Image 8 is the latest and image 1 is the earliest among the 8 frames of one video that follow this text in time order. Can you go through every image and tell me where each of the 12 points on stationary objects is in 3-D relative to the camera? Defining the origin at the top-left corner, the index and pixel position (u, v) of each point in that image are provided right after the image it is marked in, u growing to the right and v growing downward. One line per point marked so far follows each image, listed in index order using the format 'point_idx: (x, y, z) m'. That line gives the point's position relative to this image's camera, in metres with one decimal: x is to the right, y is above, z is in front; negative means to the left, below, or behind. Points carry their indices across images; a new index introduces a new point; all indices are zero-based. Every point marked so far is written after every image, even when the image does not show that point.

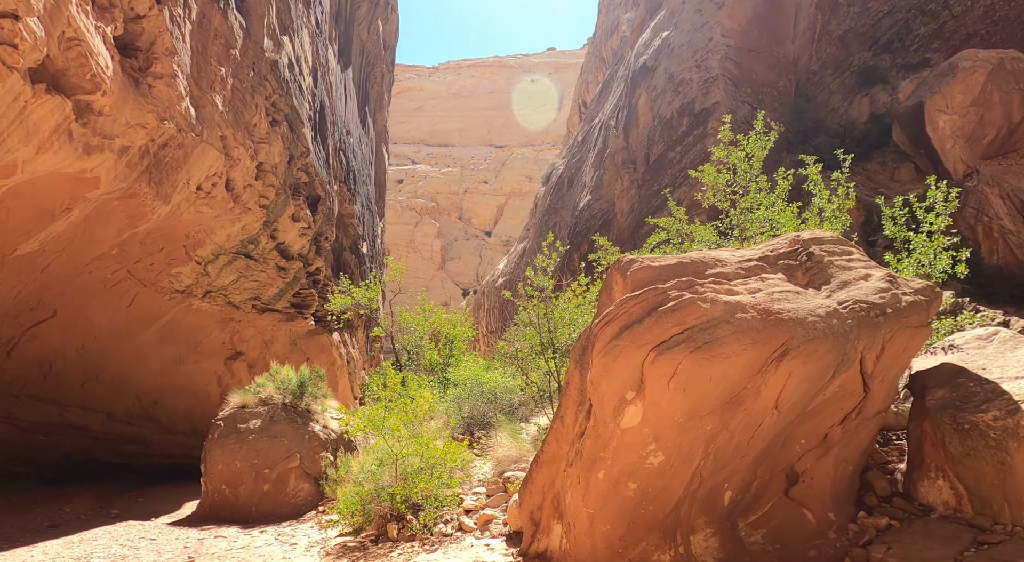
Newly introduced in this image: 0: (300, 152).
0: (-4.8, +2.9, +14.9) m
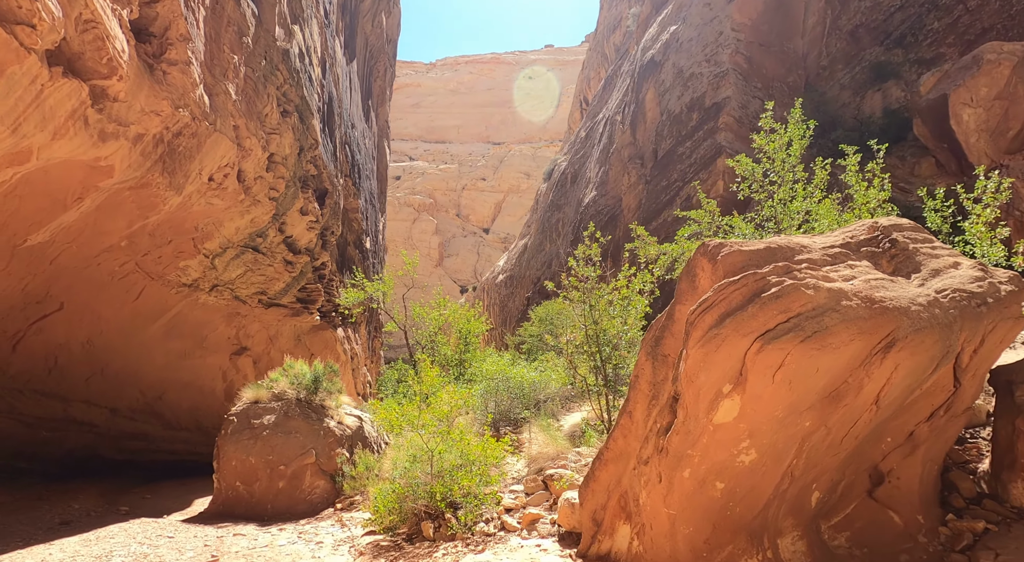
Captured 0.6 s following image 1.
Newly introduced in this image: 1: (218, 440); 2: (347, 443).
0: (-4.5, +3.1, +14.6) m
1: (-4.3, -2.3, +9.6) m
2: (-2.5, -2.5, +10.0) m
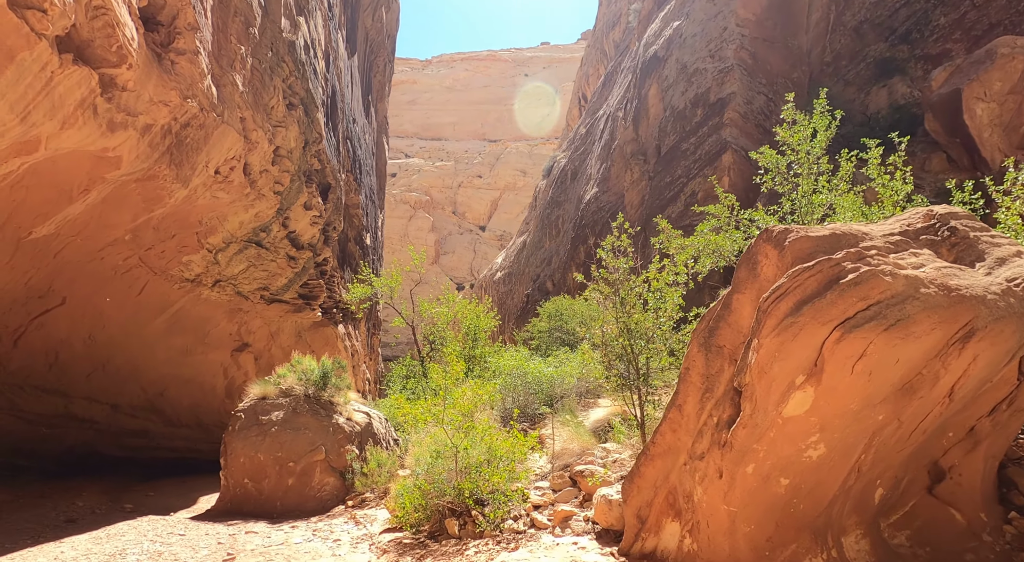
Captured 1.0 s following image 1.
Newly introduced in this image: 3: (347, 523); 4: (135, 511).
0: (-4.4, +3.2, +14.5) m
1: (-4.1, -2.2, +9.4) m
2: (-2.3, -2.4, +9.8) m
3: (-1.8, -2.8, +7.5) m
4: (-5.8, -3.5, +10.0) m
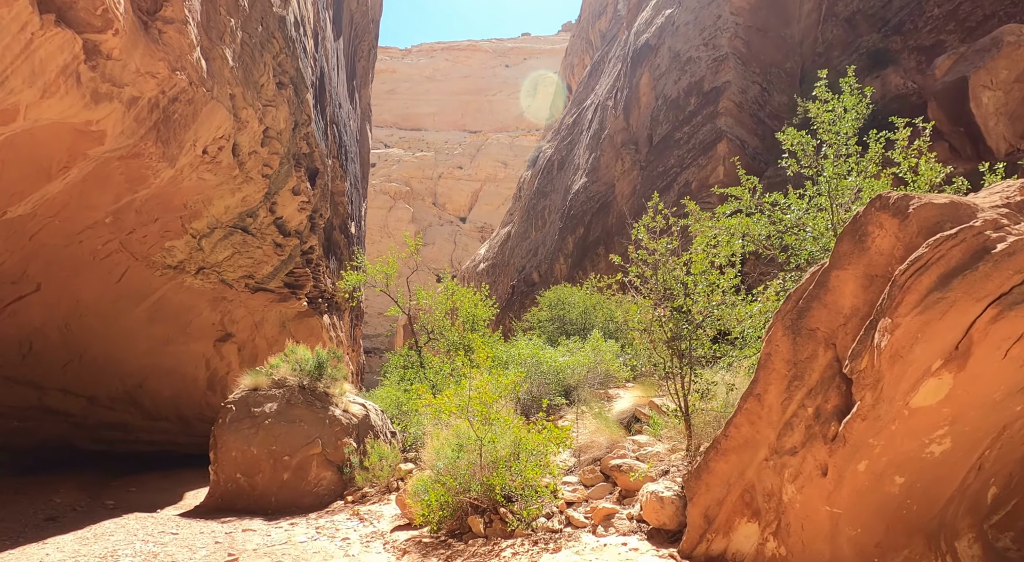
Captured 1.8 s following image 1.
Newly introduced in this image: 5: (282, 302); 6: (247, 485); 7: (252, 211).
0: (-4.4, +3.4, +13.9) m
1: (-4.1, -2.0, +9.0) m
2: (-2.3, -2.2, +9.4) m
3: (-1.7, -2.6, +7.1) m
4: (-5.8, -3.3, +9.5) m
5: (-5.5, -0.5, +15.6) m
6: (-3.5, -2.7, +8.7) m
7: (-5.1, +1.4, +12.8) m
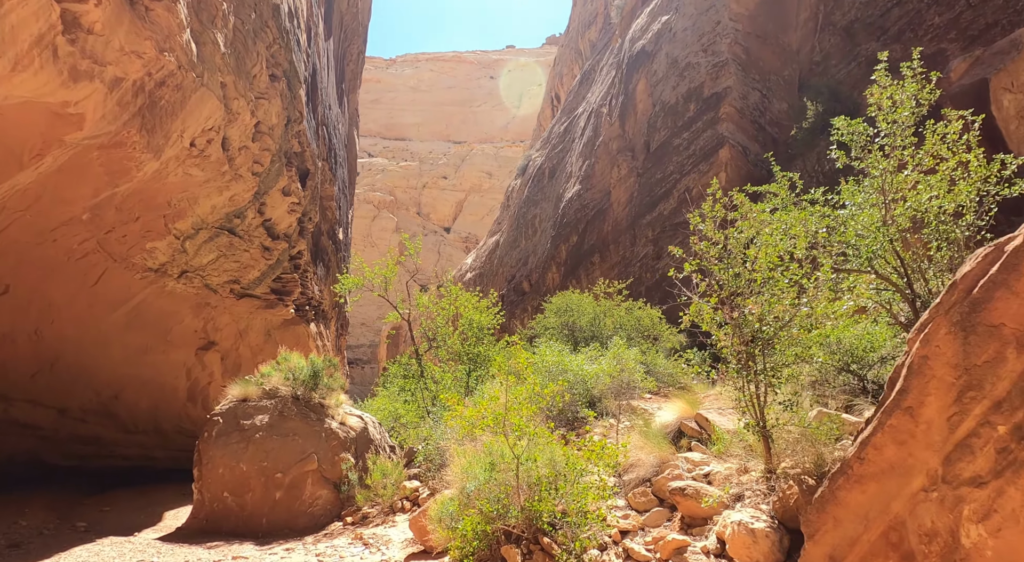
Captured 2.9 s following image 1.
0: (-4.4, +3.3, +13.3) m
1: (-3.9, -2.0, +8.2) m
2: (-2.1, -2.2, +8.7) m
3: (-1.5, -2.6, +6.4) m
4: (-5.6, -3.3, +8.7) m
5: (-5.5, -0.6, +14.8) m
6: (-3.4, -2.7, +8.0) m
7: (-5.1, +1.3, +12.1) m
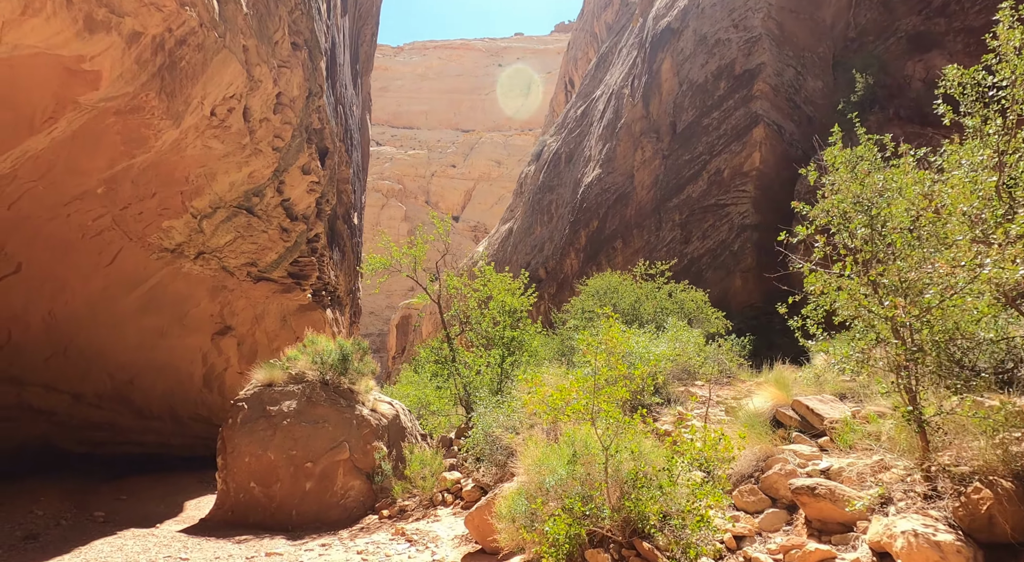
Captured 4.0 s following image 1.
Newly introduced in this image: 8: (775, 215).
0: (-3.8, +3.7, +12.7) m
1: (-3.4, -1.8, +7.7) m
2: (-1.6, -1.9, +8.2) m
3: (-1.0, -2.3, +5.9) m
4: (-5.1, -3.0, +8.3) m
5: (-4.9, -0.2, +14.3) m
6: (-2.8, -2.5, +7.4) m
7: (-4.5, +1.6, +11.6) m
8: (+6.9, +1.7, +17.1) m
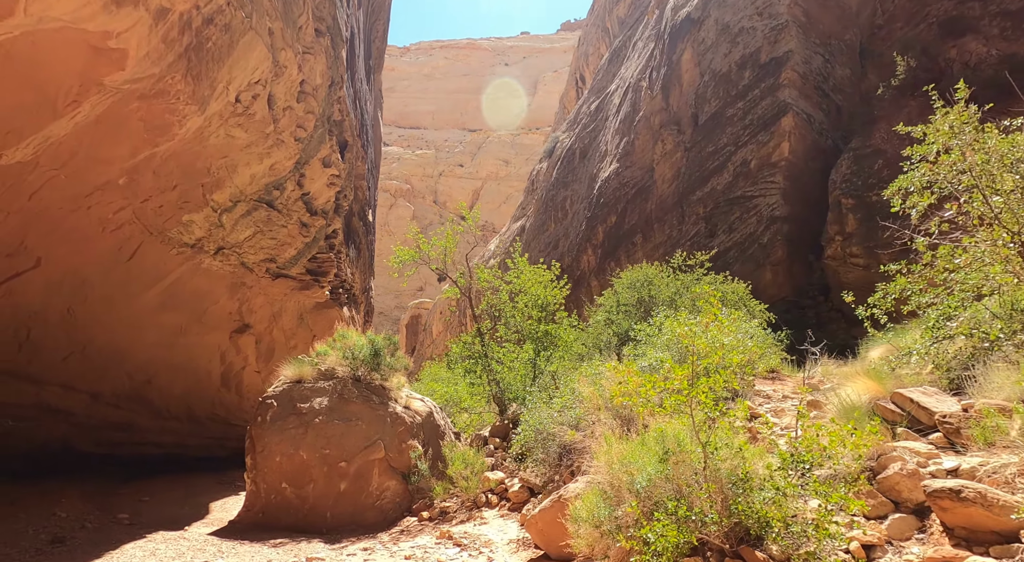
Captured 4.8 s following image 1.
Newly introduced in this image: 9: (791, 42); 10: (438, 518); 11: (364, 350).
0: (-3.3, +3.8, +12.3) m
1: (-2.9, -1.7, +7.4) m
2: (-1.1, -1.8, +7.9) m
3: (-0.5, -2.2, +5.5) m
4: (-4.6, -3.0, +7.9) m
5: (-4.4, -0.2, +14.0) m
6: (-2.3, -2.4, +7.1) m
7: (-4.0, +1.7, +11.2) m
8: (+7.4, +1.9, +16.6) m
9: (+7.7, +6.7, +18.3) m
10: (-0.7, -2.4, +6.5) m
11: (-1.9, -0.9, +8.3) m
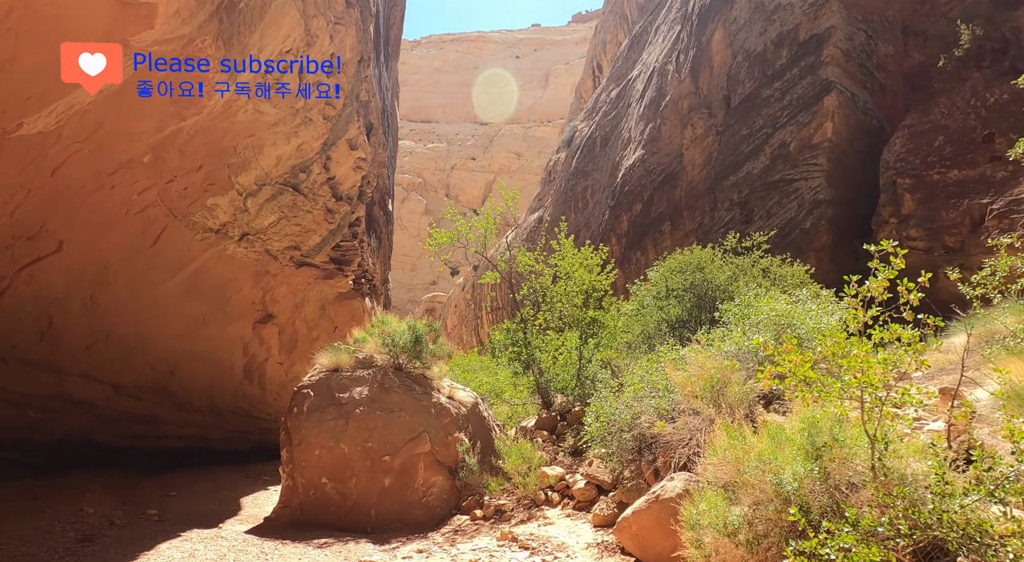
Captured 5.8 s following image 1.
0: (-2.6, +4.1, +11.8) m
1: (-2.3, -1.5, +6.9) m
2: (-0.5, -1.6, +7.3) m
3: (0.0, -2.0, +5.0) m
4: (-4.0, -2.8, +7.5) m
5: (-3.7, +0.1, +13.5) m
6: (-1.8, -2.2, +6.6) m
7: (-3.3, +2.0, +10.7) m
8: (+8.2, +2.2, +15.9) m
9: (+8.5, +7.0, +17.5) m
10: (-0.2, -2.2, +6.0) m
11: (-1.3, -0.7, +7.8) m
